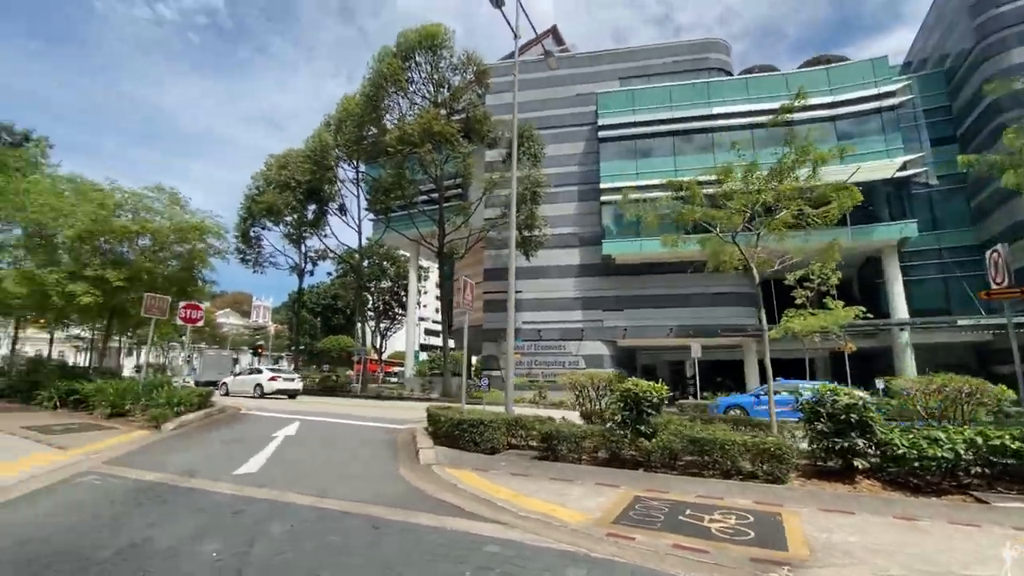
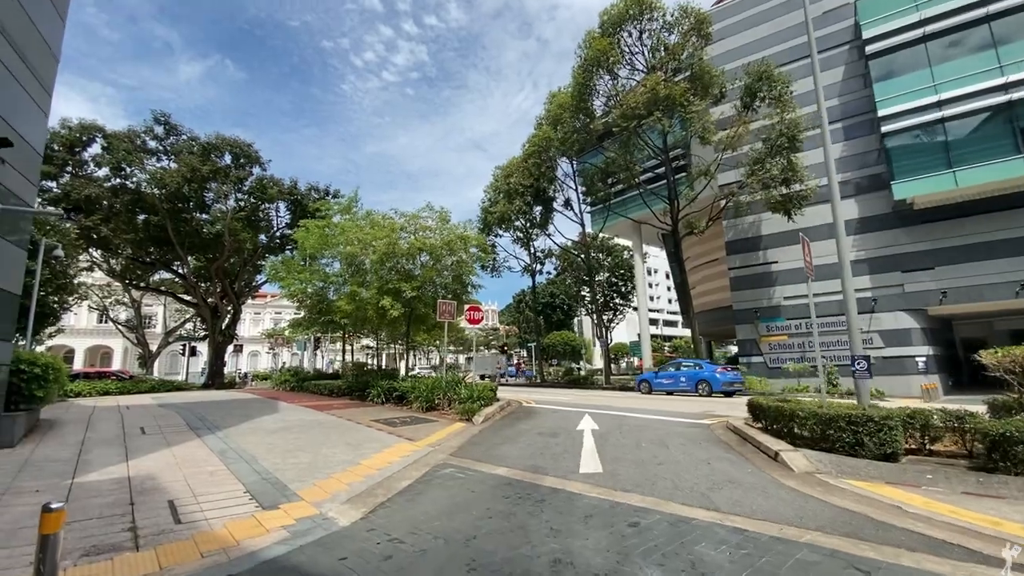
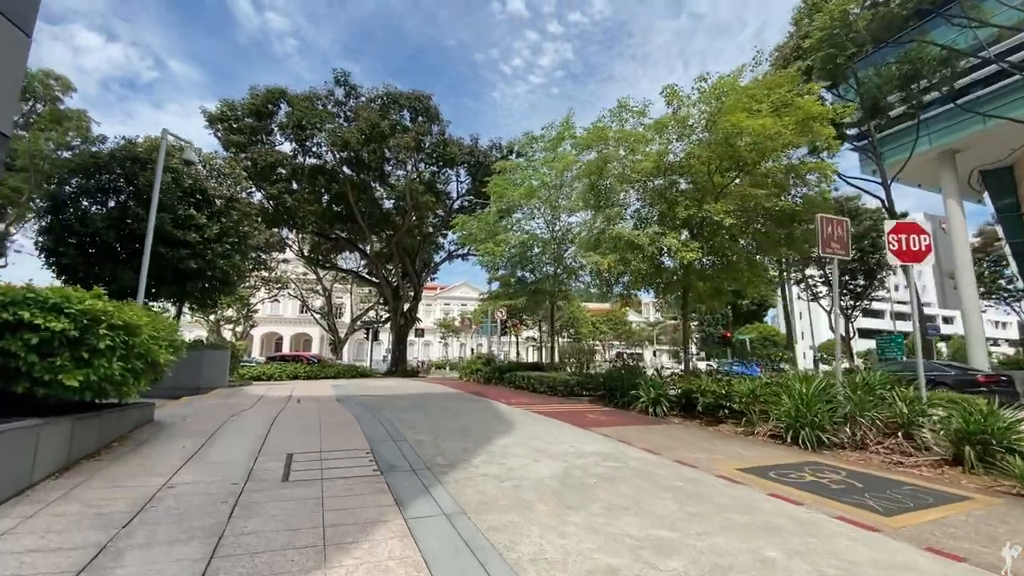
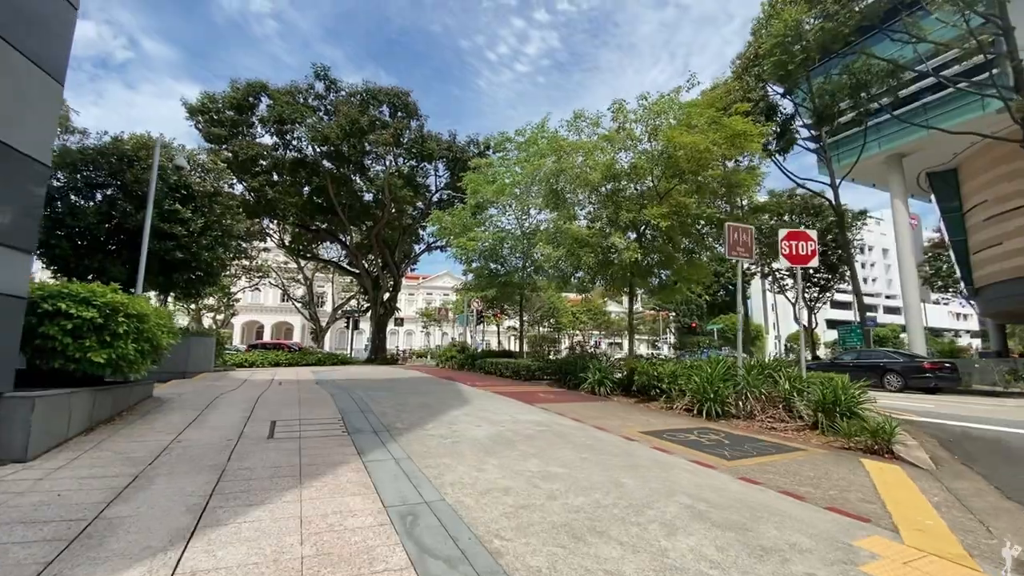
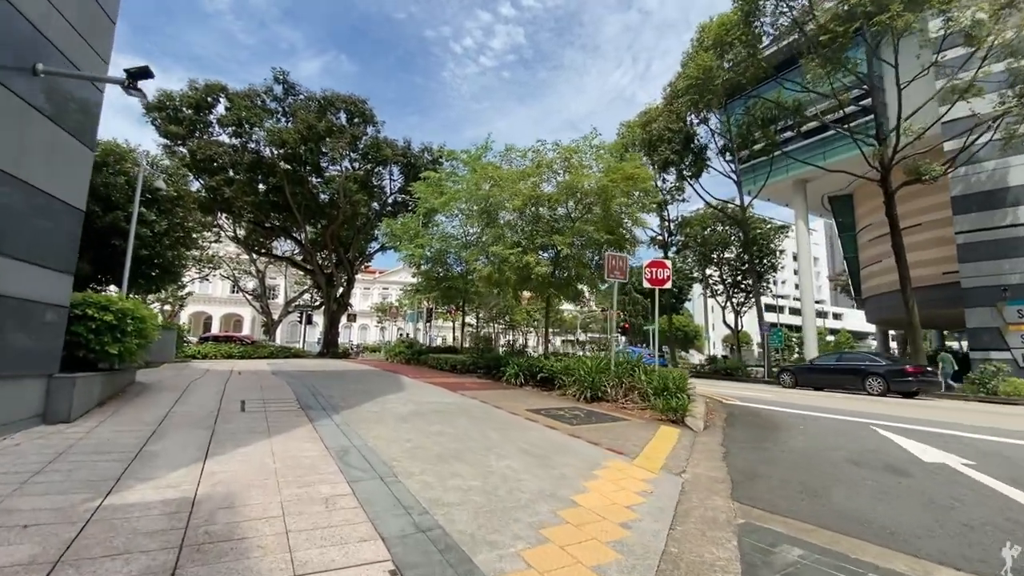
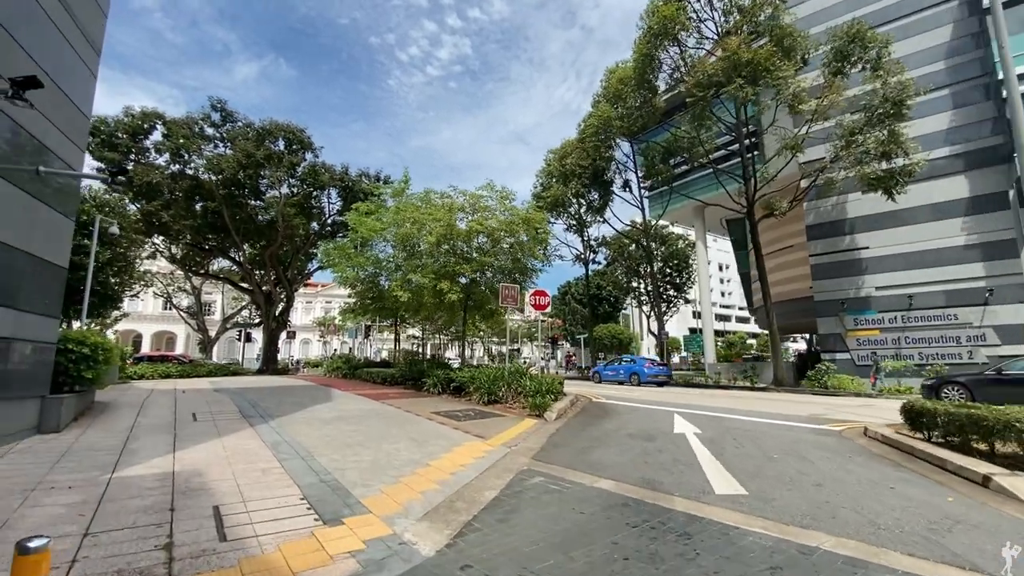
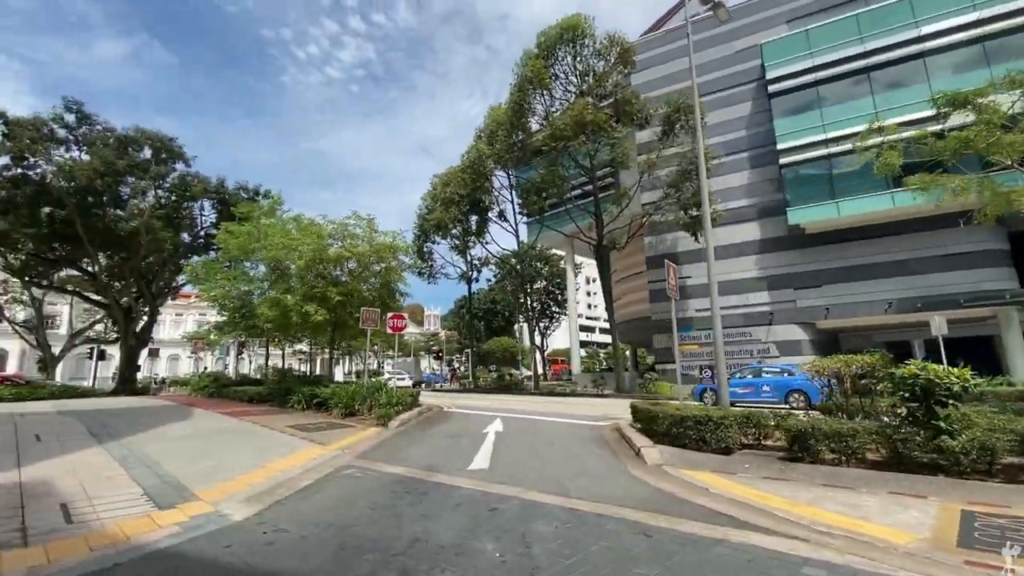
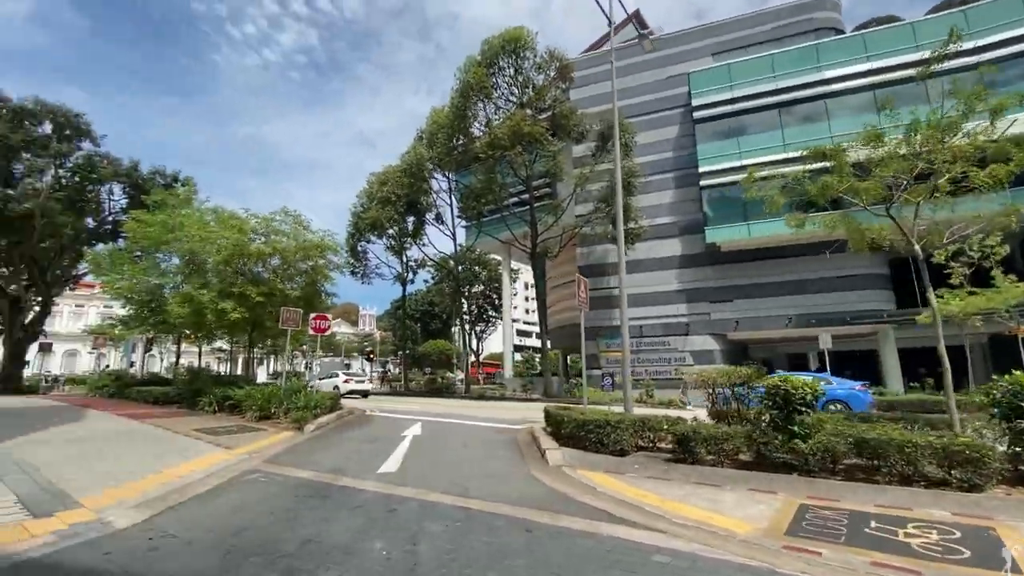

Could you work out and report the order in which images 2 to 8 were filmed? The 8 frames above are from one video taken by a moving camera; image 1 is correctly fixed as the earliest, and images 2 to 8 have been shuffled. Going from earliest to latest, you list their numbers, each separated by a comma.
8, 7, 2, 6, 5, 4, 3
